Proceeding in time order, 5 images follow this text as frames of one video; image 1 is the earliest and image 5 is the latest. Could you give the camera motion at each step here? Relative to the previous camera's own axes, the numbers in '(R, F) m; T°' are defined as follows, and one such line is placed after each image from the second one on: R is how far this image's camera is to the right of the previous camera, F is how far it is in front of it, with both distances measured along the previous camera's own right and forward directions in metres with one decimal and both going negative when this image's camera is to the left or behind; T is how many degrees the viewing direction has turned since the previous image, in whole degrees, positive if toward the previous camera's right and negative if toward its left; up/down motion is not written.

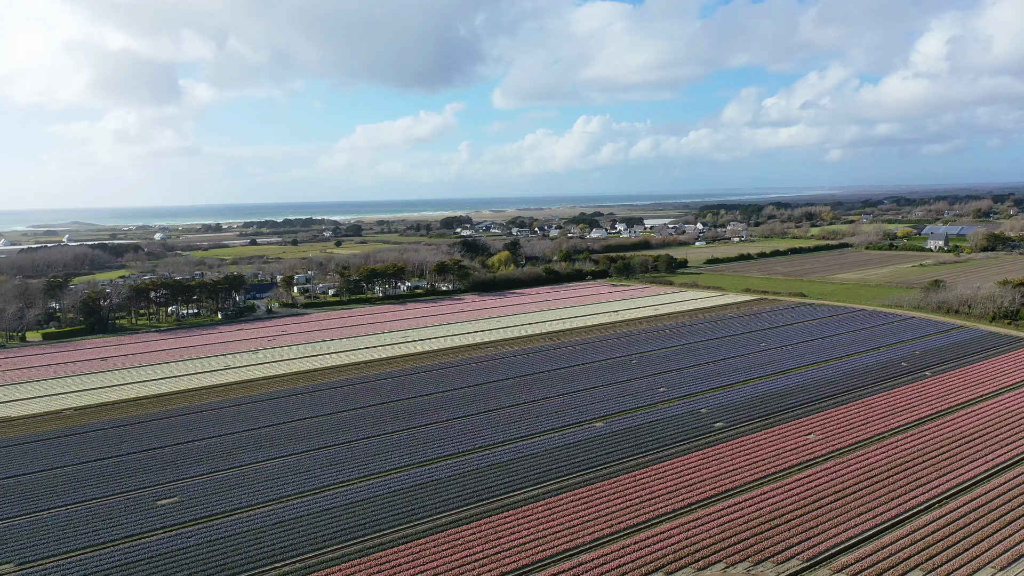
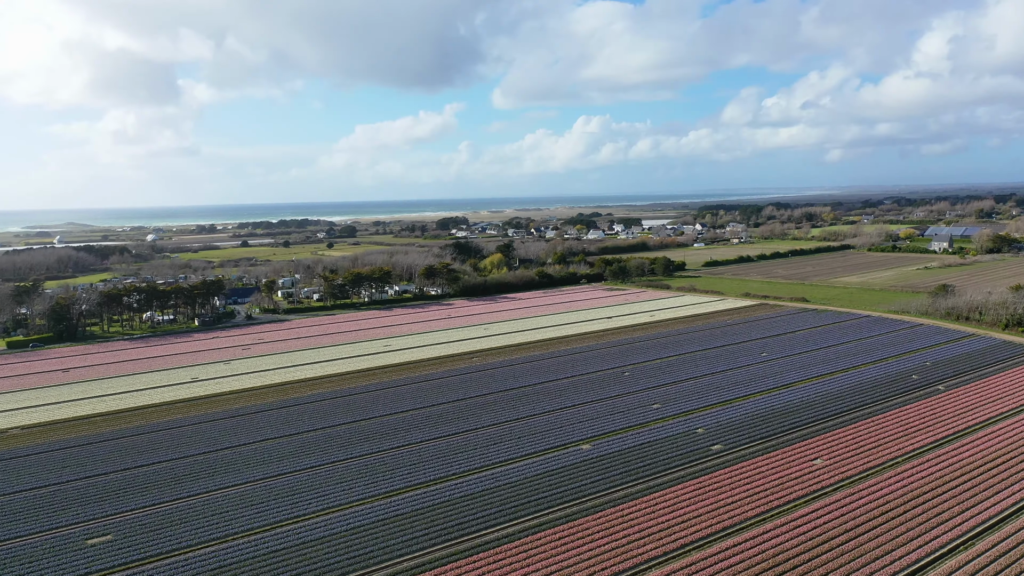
(+0.5, +1.4) m; 0°
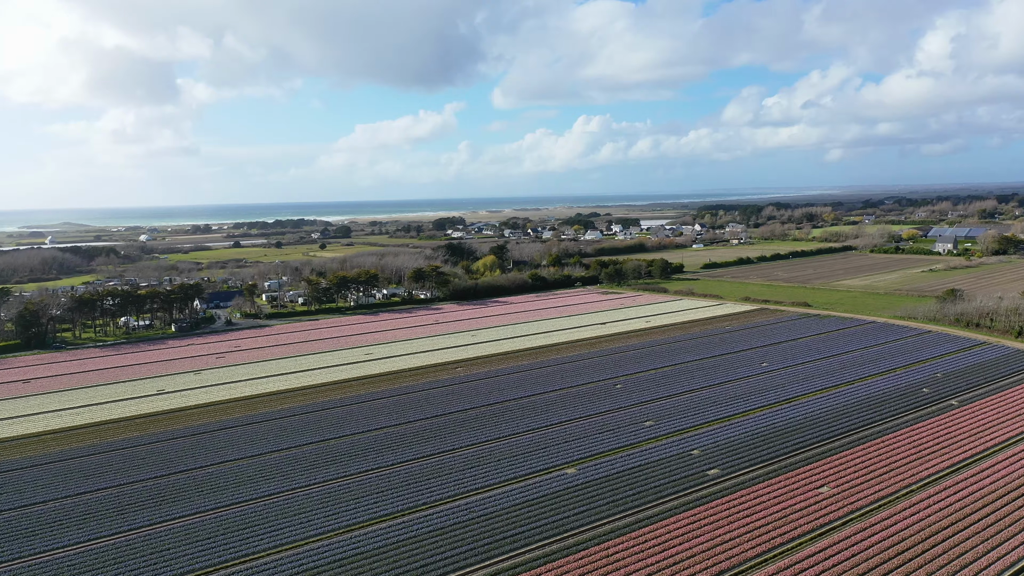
(+0.5, +1.3) m; 0°
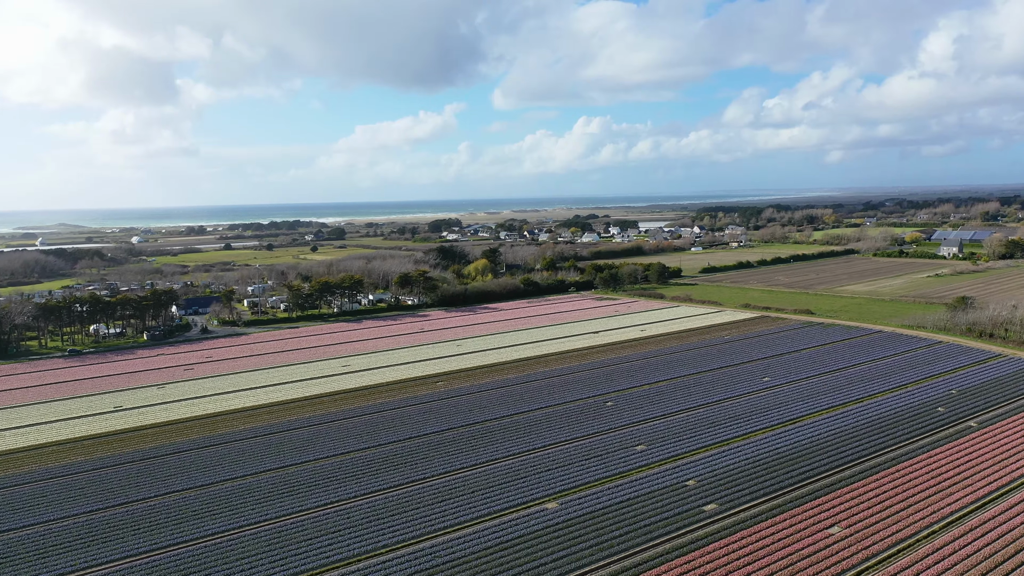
(+0.5, +1.4) m; 0°
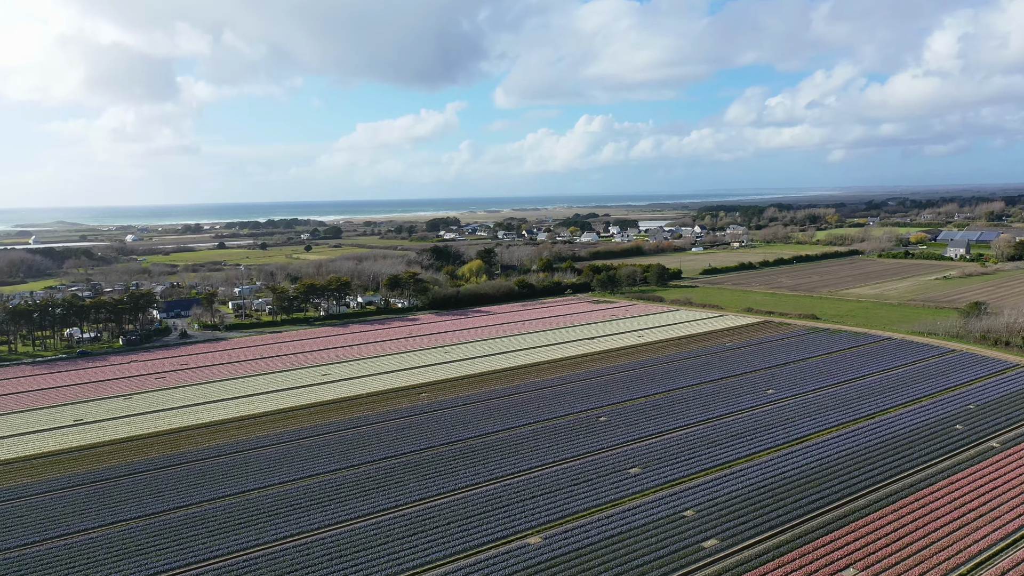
(+0.4, +1.3) m; 0°
